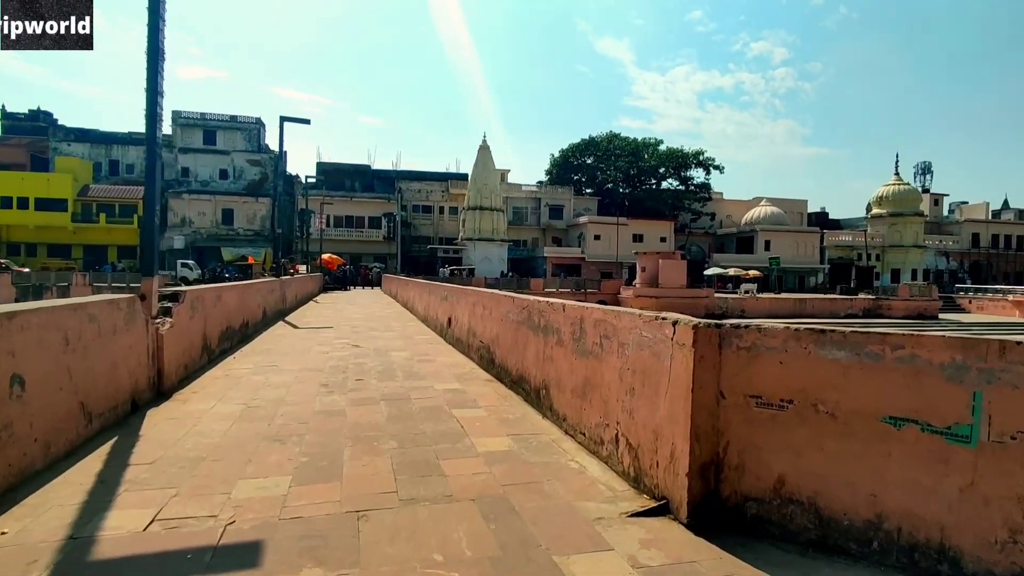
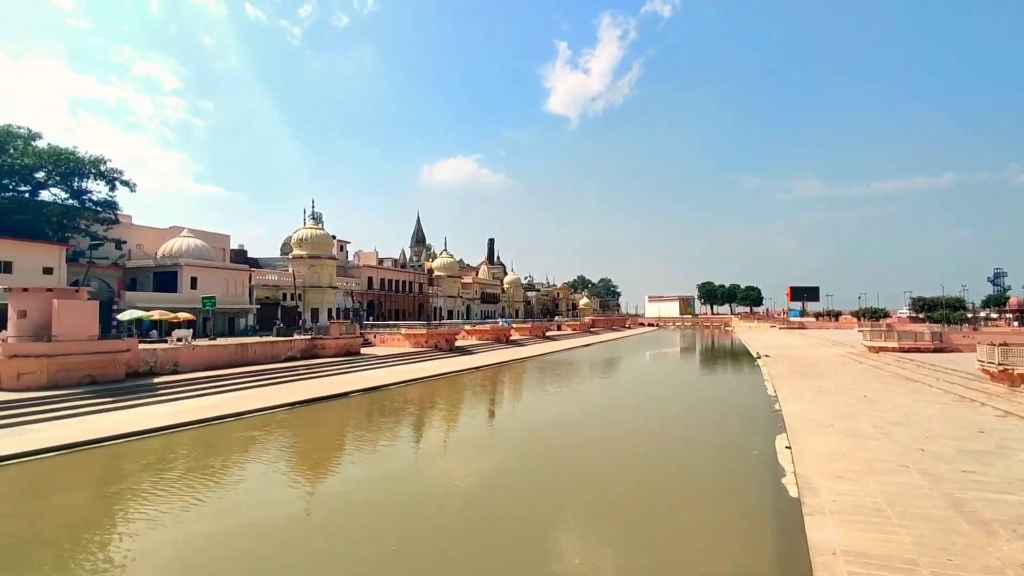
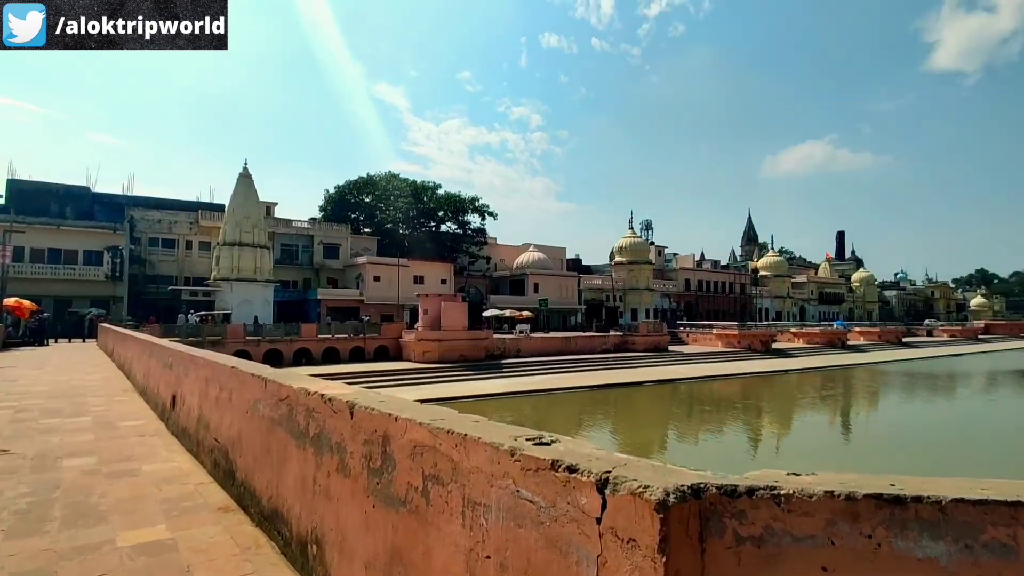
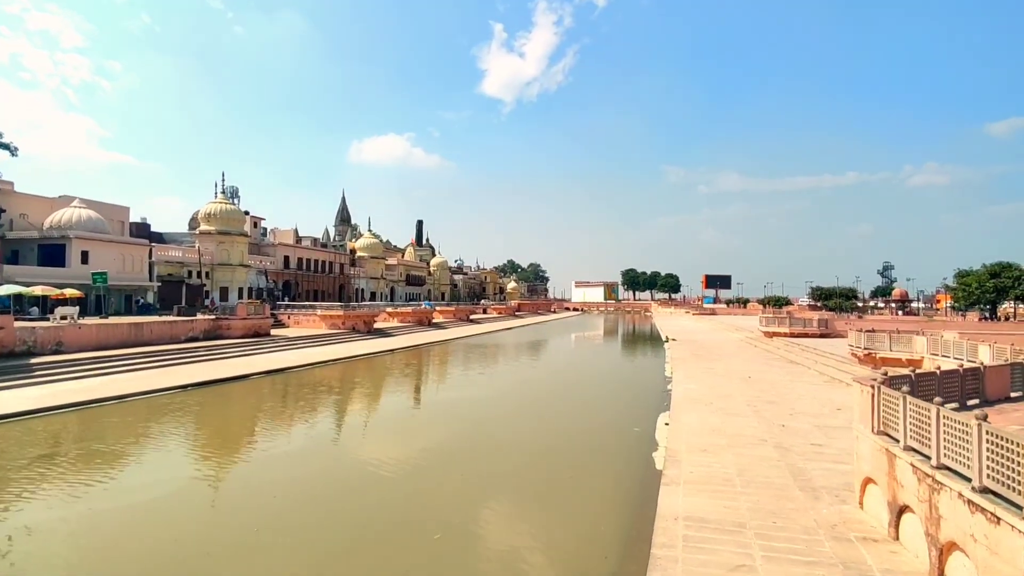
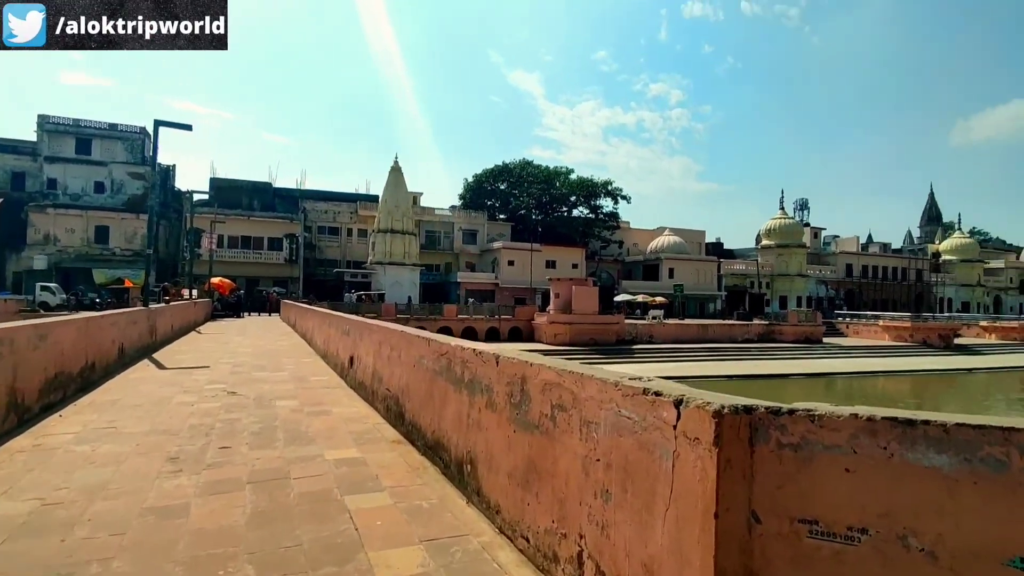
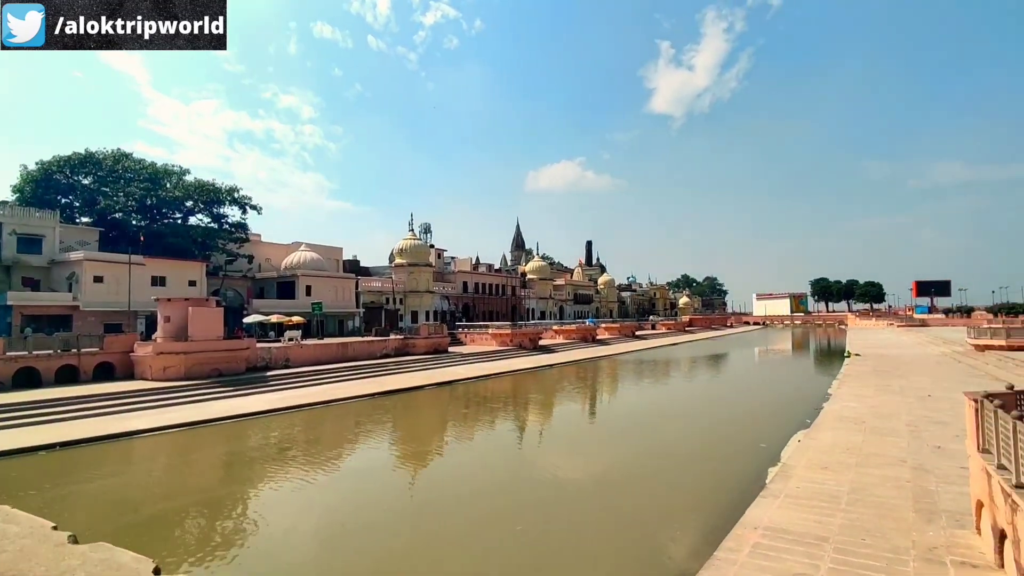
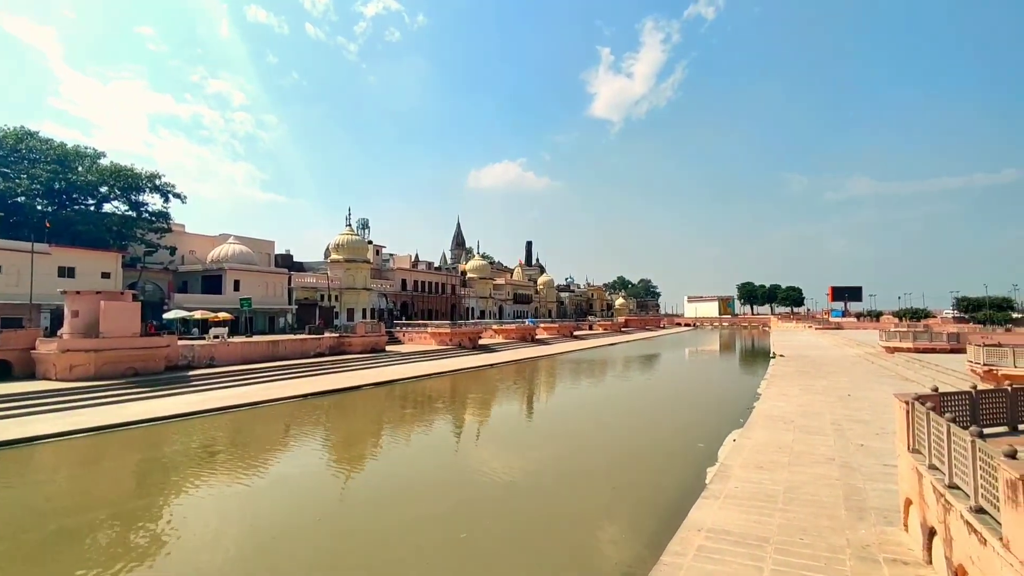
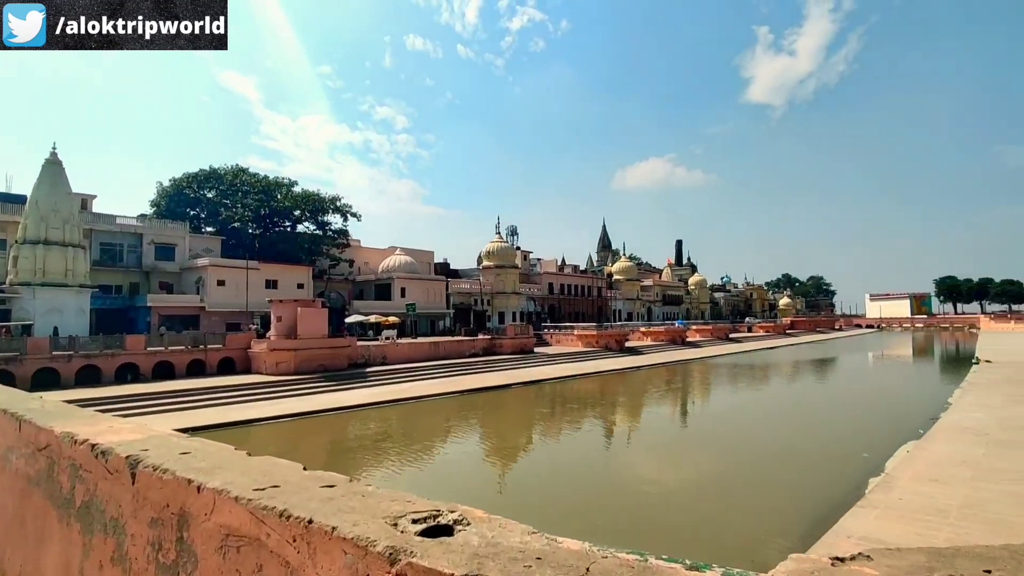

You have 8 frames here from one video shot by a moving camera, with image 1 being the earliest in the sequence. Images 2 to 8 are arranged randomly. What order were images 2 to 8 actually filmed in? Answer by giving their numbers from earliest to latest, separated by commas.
5, 3, 8, 6, 7, 4, 2
